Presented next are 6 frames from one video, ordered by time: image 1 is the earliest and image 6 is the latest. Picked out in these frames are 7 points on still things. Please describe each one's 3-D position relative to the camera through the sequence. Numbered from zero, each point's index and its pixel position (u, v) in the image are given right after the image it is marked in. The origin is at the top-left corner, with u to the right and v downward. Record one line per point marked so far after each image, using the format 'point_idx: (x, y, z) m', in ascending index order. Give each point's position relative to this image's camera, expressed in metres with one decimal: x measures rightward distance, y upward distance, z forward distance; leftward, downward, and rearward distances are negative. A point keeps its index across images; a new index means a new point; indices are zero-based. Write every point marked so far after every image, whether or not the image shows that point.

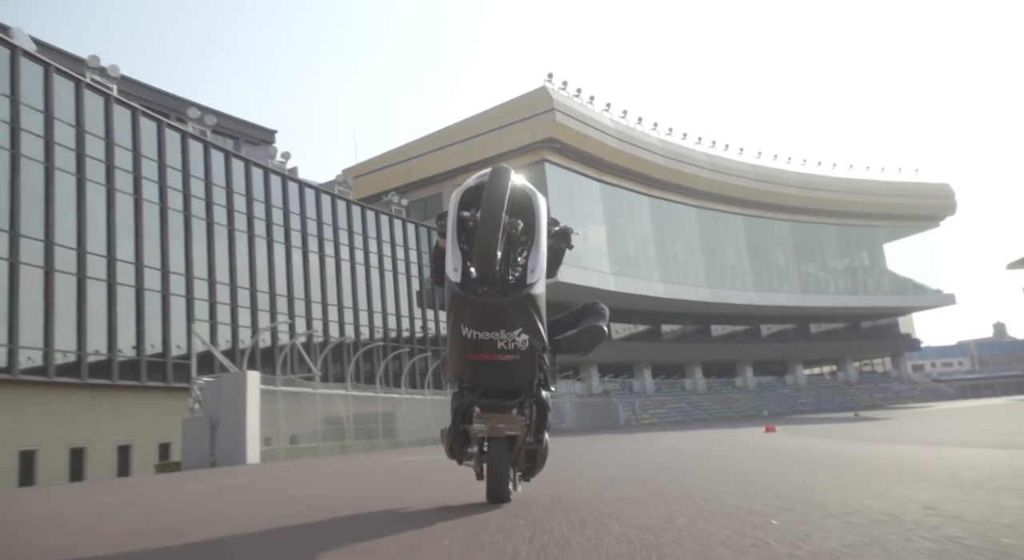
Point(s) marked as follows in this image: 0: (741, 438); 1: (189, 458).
0: (+5.2, -3.5, +16.1) m
1: (-6.7, -3.8, +16.0) m
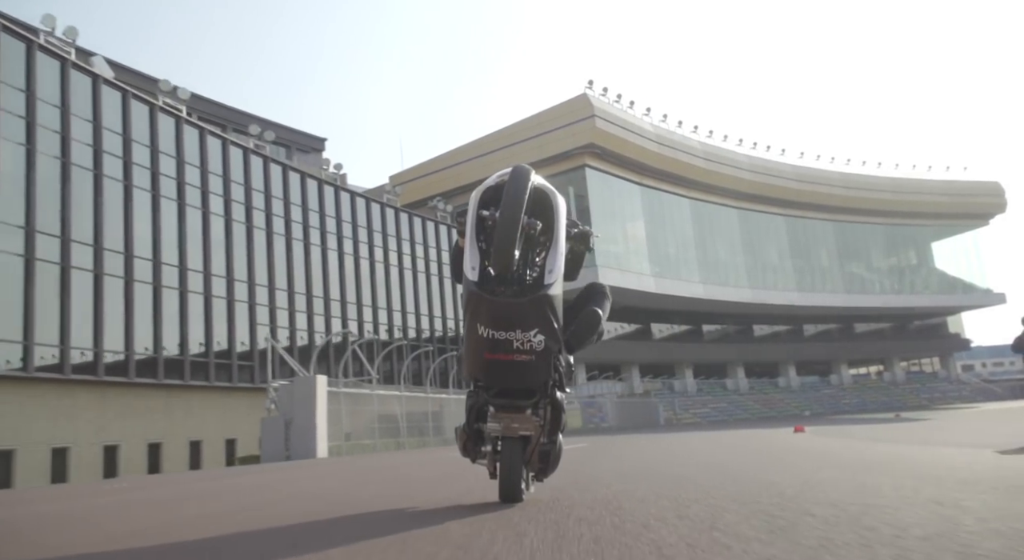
0: (+6.1, -3.7, +17.0) m
1: (-5.8, -4.1, +17.7) m
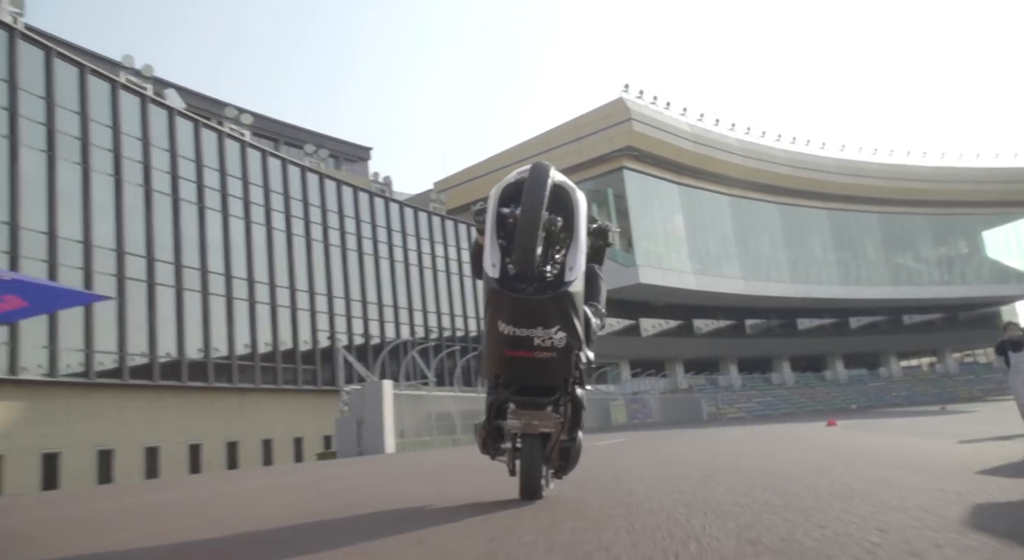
0: (+7.3, -3.8, +18.1) m
1: (-4.5, -4.4, +19.5) m
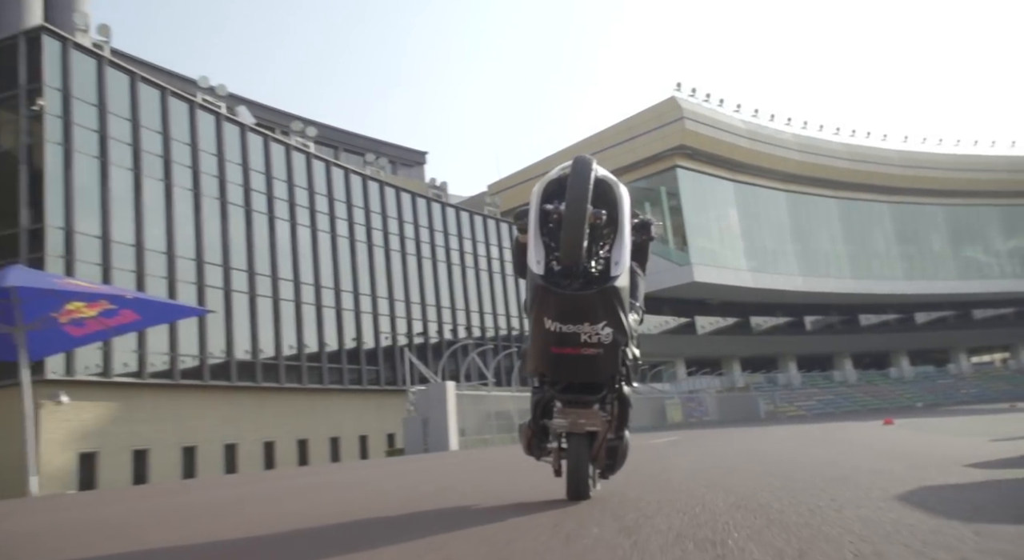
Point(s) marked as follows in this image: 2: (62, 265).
0: (+8.7, -3.8, +18.3) m
1: (-2.9, -4.6, +20.5) m
2: (-12.0, +0.4, +19.5) m
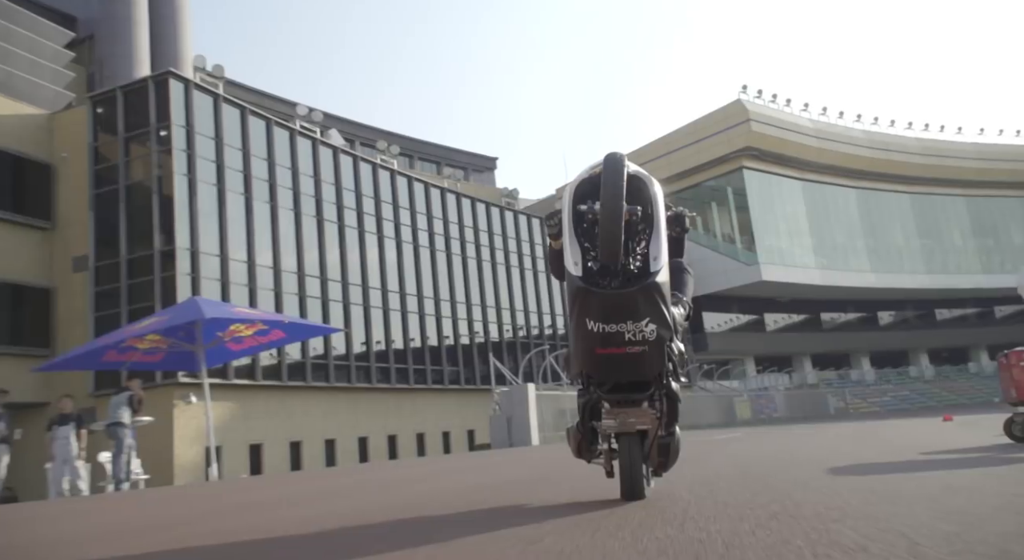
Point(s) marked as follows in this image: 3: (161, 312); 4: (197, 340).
0: (+10.8, -3.9, +19.3) m
1: (-0.7, -4.9, +22.5) m
2: (-9.9, -0.1, +22.4) m
3: (-5.2, -0.5, +10.8) m
4: (-4.9, -1.0, +11.4) m
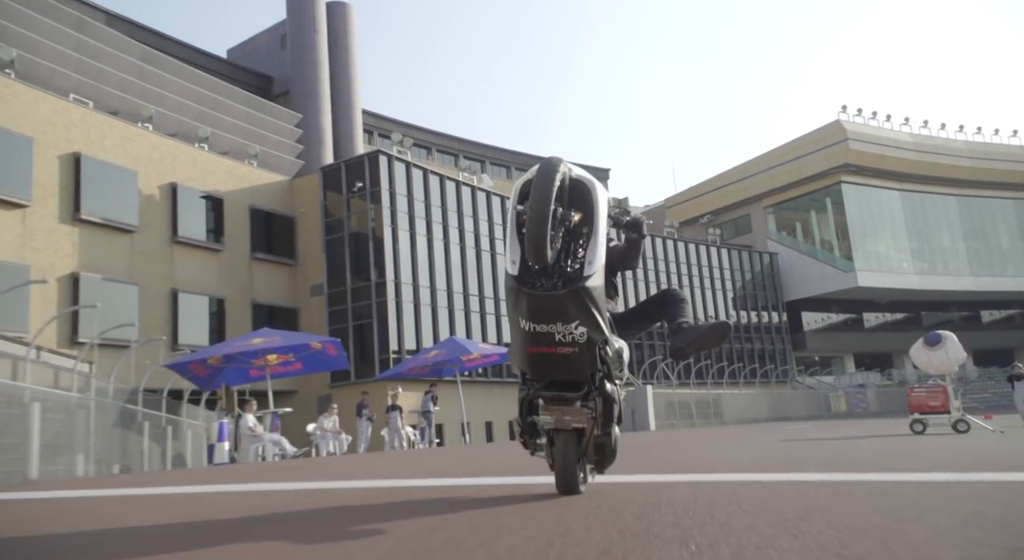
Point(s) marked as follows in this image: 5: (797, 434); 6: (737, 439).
0: (+15.1, -4.9, +24.7) m
1: (+4.3, -5.9, +29.6) m
2: (-4.9, -1.0, +30.7) m
3: (-1.9, -1.7, +18.6) m
4: (-1.5, -2.2, +19.1) m
5: (+7.3, -4.1, +18.7) m
6: (+4.7, -3.4, +15.5) m
